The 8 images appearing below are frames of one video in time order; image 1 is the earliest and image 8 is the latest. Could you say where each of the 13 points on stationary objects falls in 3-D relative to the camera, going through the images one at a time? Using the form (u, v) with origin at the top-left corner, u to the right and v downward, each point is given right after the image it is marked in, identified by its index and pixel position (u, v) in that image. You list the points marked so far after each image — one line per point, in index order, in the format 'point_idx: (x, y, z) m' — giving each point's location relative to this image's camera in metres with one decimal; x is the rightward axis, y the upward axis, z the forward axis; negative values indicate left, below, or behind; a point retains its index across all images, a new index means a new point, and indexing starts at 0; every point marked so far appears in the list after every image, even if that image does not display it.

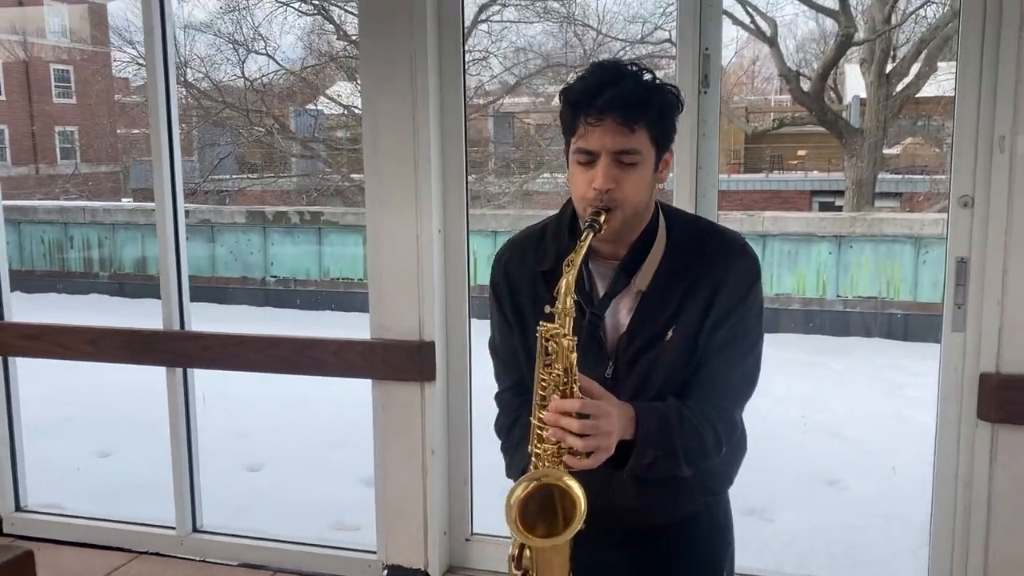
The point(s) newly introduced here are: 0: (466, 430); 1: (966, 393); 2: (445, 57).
0: (-0.1, -0.4, +2.5) m
1: (+1.0, -0.2, +2.1) m
2: (-0.2, +0.6, +2.4) m
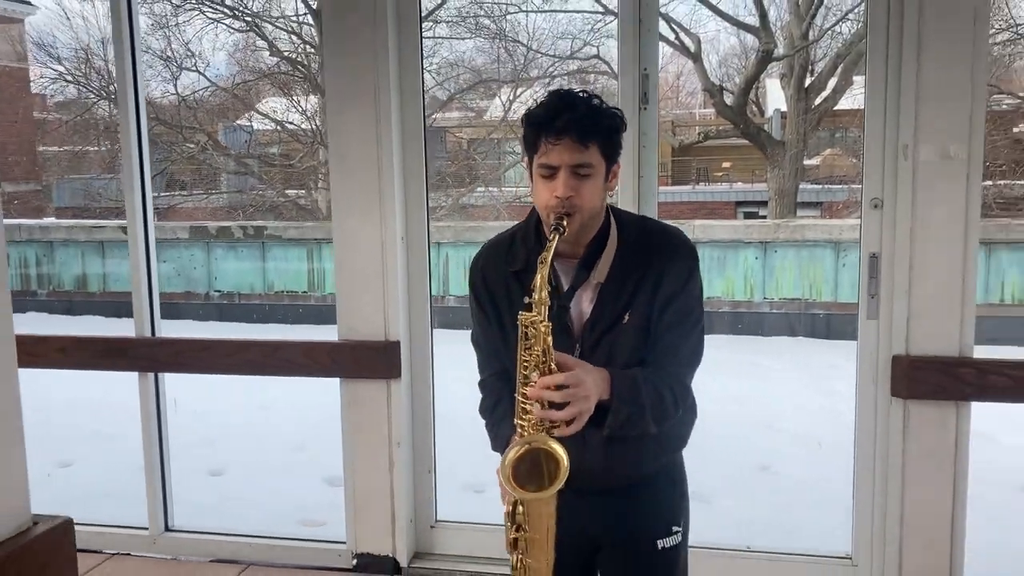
0: (-0.2, -0.4, +2.7) m
1: (+0.9, -0.2, +2.4) m
2: (-0.3, +0.6, +2.6) m
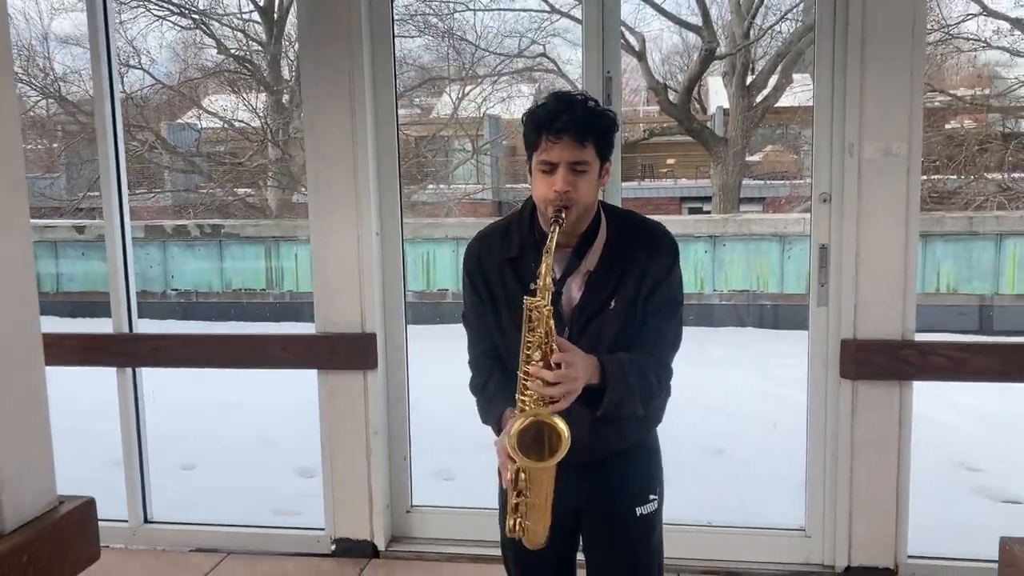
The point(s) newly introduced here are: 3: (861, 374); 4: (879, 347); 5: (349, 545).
0: (-0.3, -0.4, +2.8) m
1: (+0.8, -0.2, +2.5) m
2: (-0.4, +0.6, +2.7) m
3: (+0.9, -0.2, +2.5) m
4: (+0.9, -0.1, +2.5) m
5: (-0.5, -0.7, +2.8) m
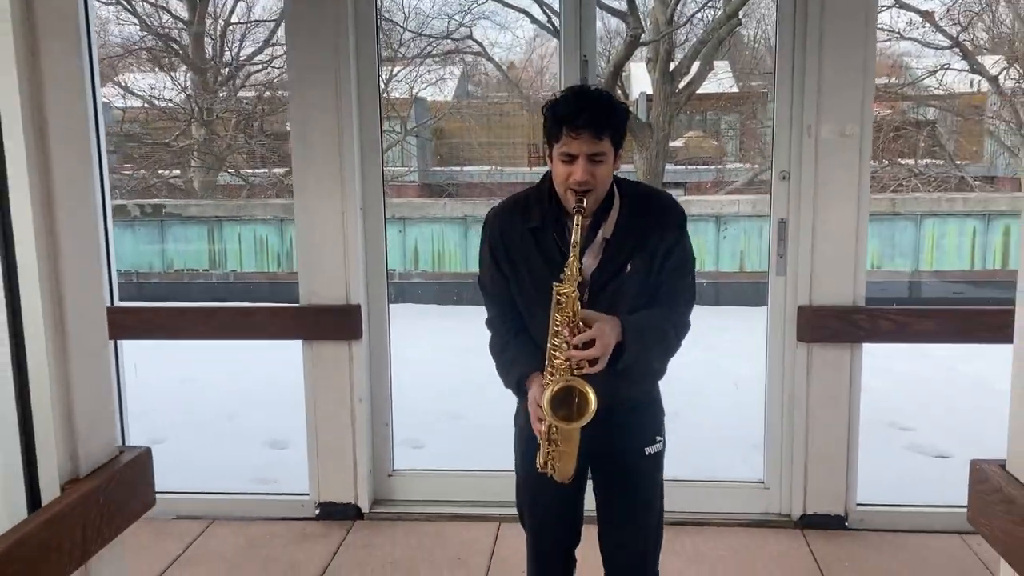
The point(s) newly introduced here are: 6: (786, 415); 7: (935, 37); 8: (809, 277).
0: (-0.4, -0.3, +2.9) m
1: (+0.8, -0.1, +2.8) m
2: (-0.4, +0.7, +2.8) m
3: (+0.8, -0.1, +2.7) m
4: (+0.9, -0.1, +2.7) m
5: (-0.5, -0.7, +2.9) m
6: (+0.8, -0.4, +2.8) m
7: (+1.2, +0.7, +2.6) m
8: (+0.8, 0.0, +2.7) m
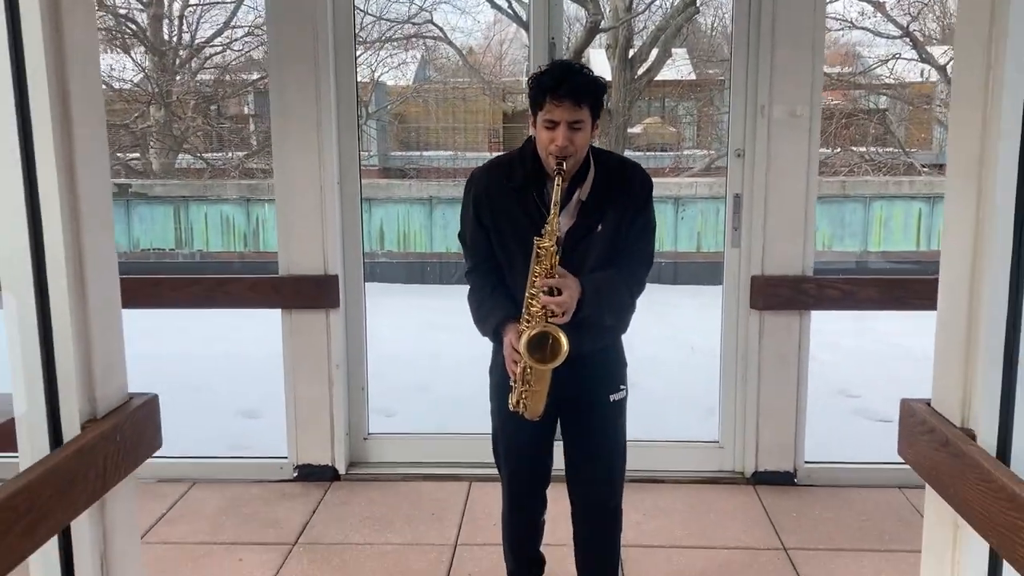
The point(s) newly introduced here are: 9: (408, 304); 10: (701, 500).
0: (-0.5, -0.2, +3.1) m
1: (+0.7, 0.0, +2.9) m
2: (-0.5, +0.8, +2.9) m
3: (+0.8, -0.1, +2.9) m
4: (+0.8, 0.0, +2.9) m
5: (-0.6, -0.6, +3.1) m
6: (+0.7, -0.3, +3.0) m
7: (+1.1, +0.8, +2.8) m
8: (+0.7, +0.1, +2.9) m
9: (-0.3, 0.0, +3.2) m
10: (+0.6, -0.6, +2.9) m
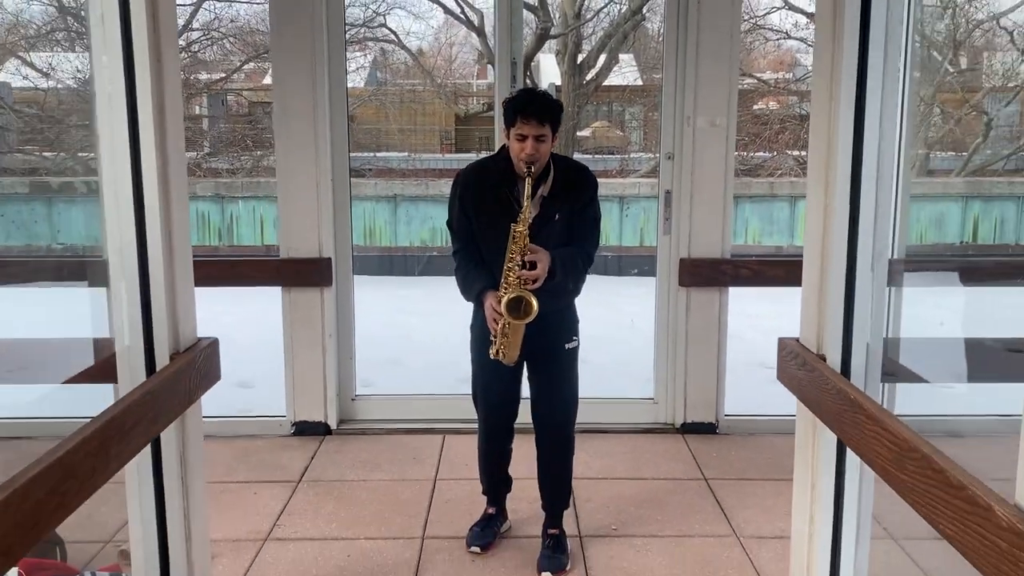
0: (-0.6, -0.1, +3.6) m
1: (+0.6, +0.1, +3.5) m
2: (-0.6, +0.8, +3.4) m
3: (+0.6, 0.0, +3.4) m
4: (+0.7, +0.1, +3.4) m
5: (-0.8, -0.5, +3.6) m
6: (+0.6, -0.2, +3.5) m
7: (+1.0, +0.8, +3.4) m
8: (+0.6, +0.2, +3.5) m
9: (-0.5, 0.0, +3.7) m
10: (+0.4, -0.6, +3.4) m
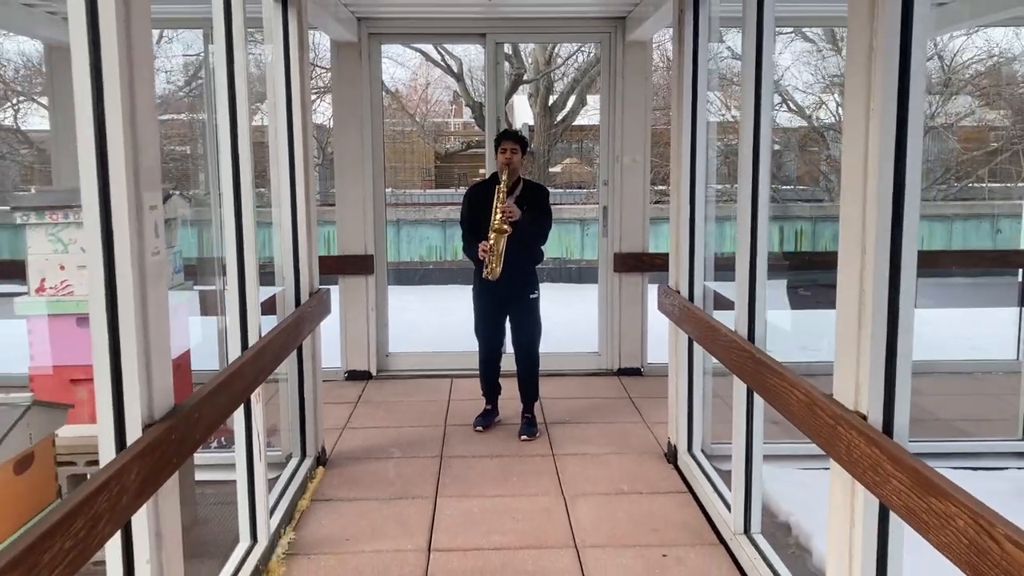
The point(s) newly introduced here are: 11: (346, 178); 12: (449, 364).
0: (-0.7, -0.1, +5.1) m
1: (+0.5, +0.1, +5.0) m
2: (-0.7, +0.9, +4.9) m
3: (+0.6, +0.1, +5.0) m
4: (+0.6, +0.2, +5.0) m
5: (-0.8, -0.5, +5.0) m
6: (+0.5, -0.1, +5.1) m
7: (+0.9, +0.9, +5.0) m
8: (+0.6, +0.3, +5.0) m
9: (-0.5, +0.1, +5.2) m
10: (+0.4, -0.5, +4.9) m
11: (-0.9, +0.5, +4.9) m
12: (-0.3, -0.4, +5.1) m
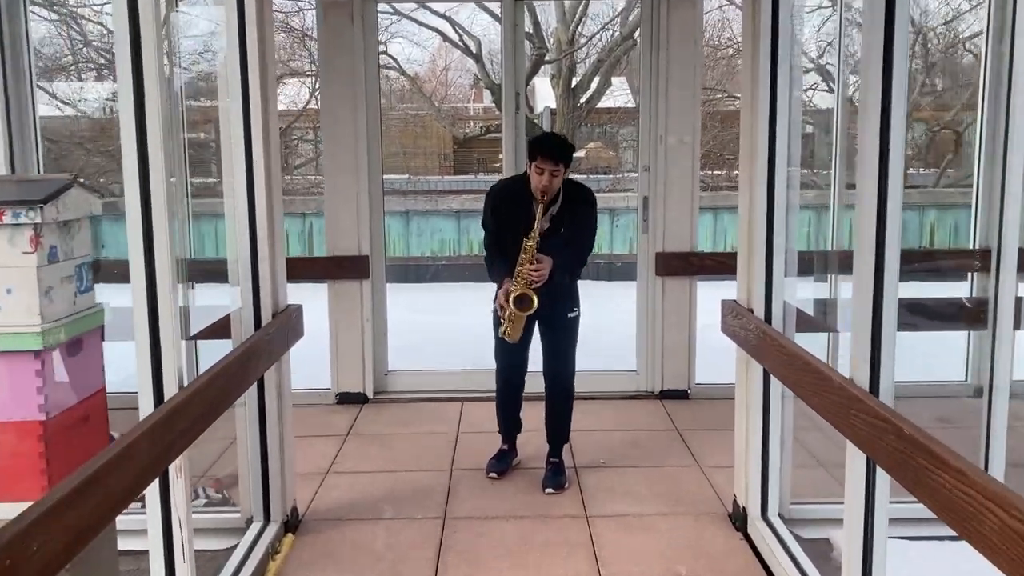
0: (-0.6, -0.1, +4.3) m
1: (+0.6, +0.1, +4.2) m
2: (-0.6, +0.9, +4.1) m
3: (+0.7, +0.1, +4.2) m
4: (+0.7, +0.1, +4.1) m
5: (-0.7, -0.5, +4.3) m
6: (+0.6, -0.2, +4.3) m
7: (+1.0, +0.9, +4.1) m
8: (+0.7, +0.2, +4.2) m
9: (-0.4, +0.1, +4.4) m
10: (+0.5, -0.5, +4.1) m
11: (-0.8, +0.5, +4.1) m
12: (-0.2, -0.4, +4.4) m
